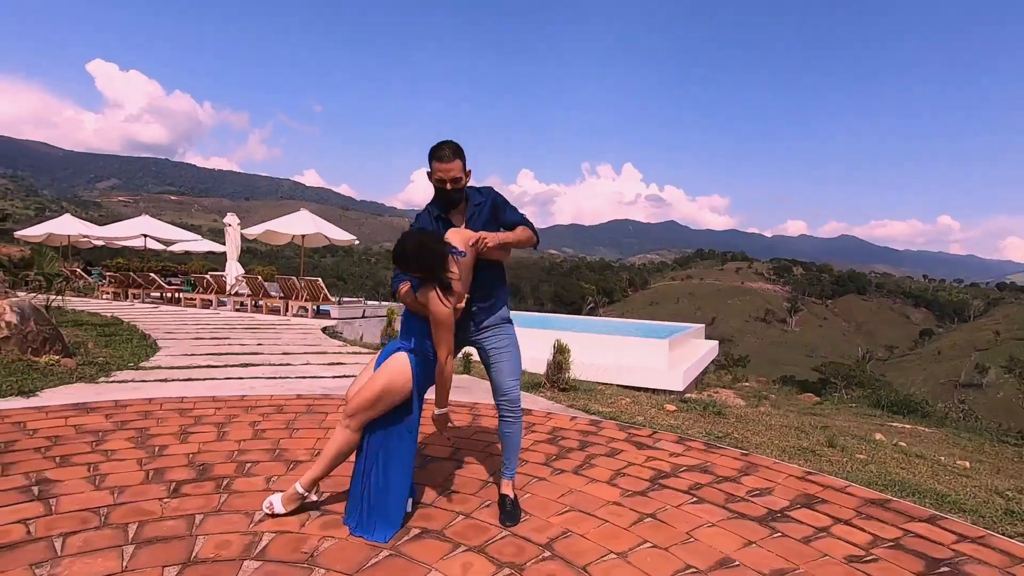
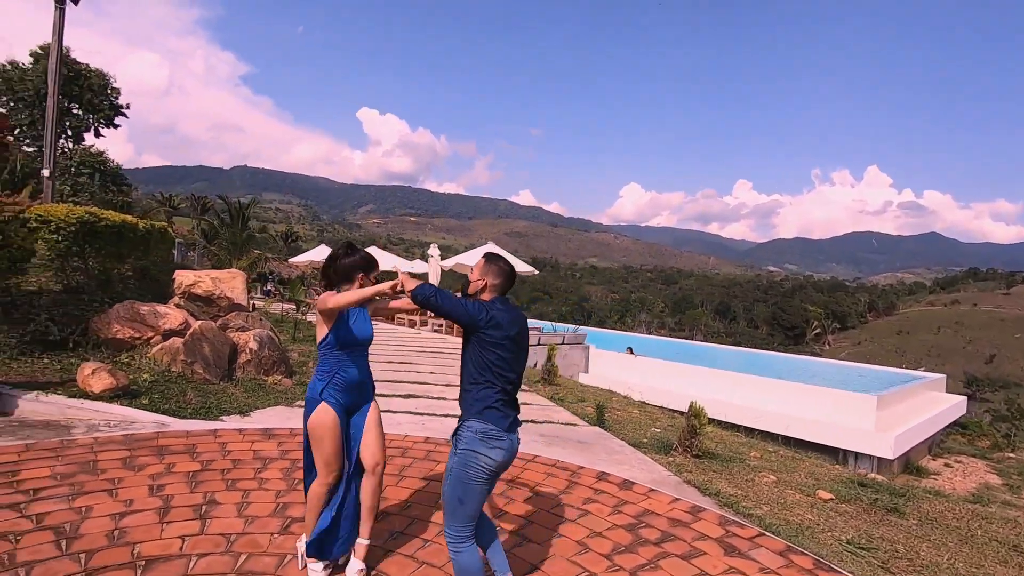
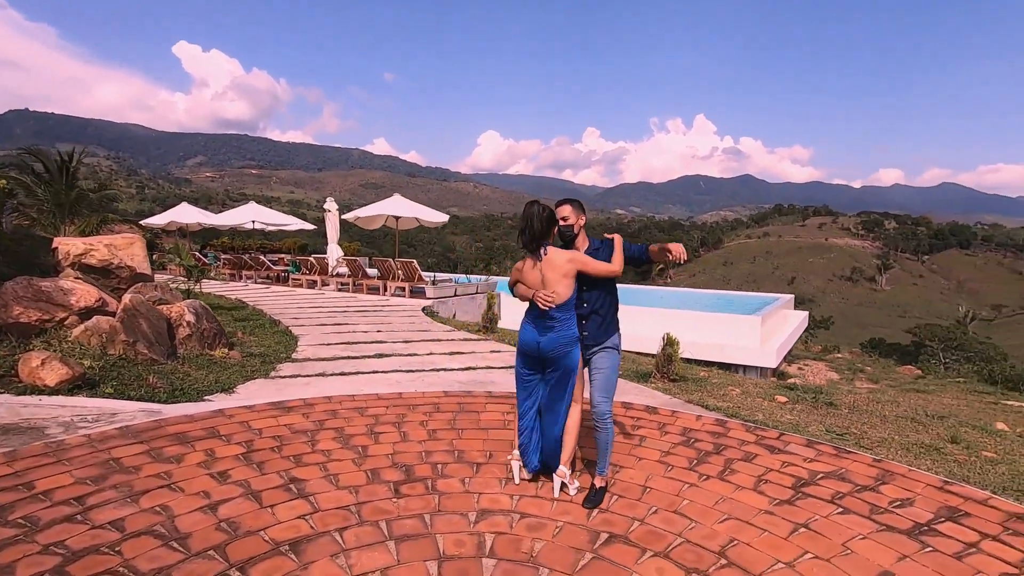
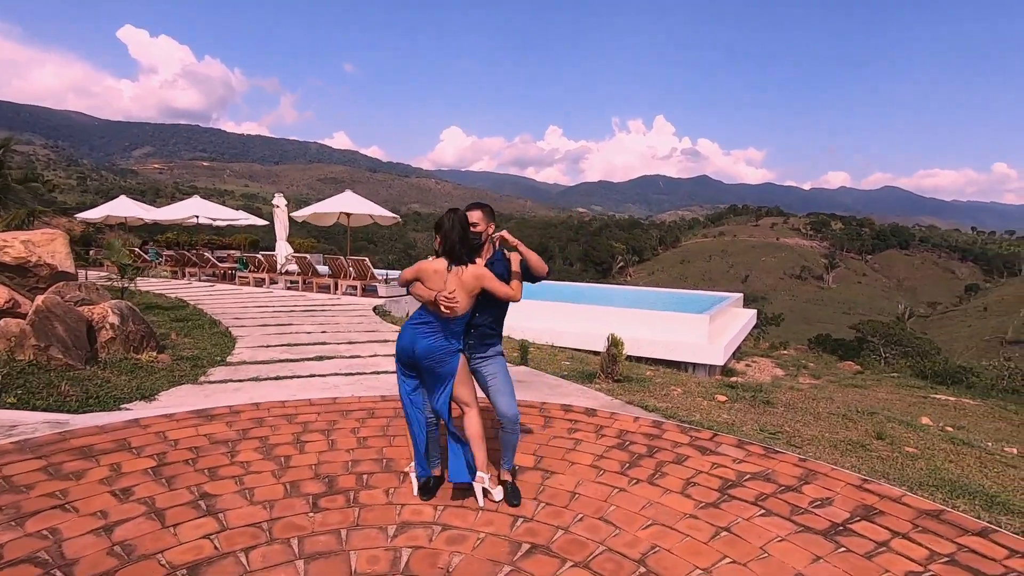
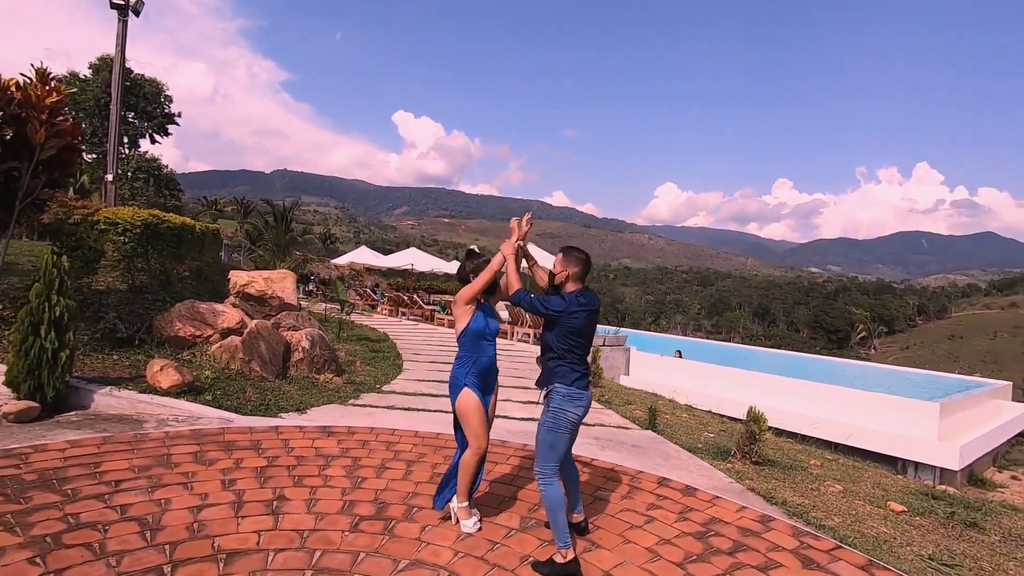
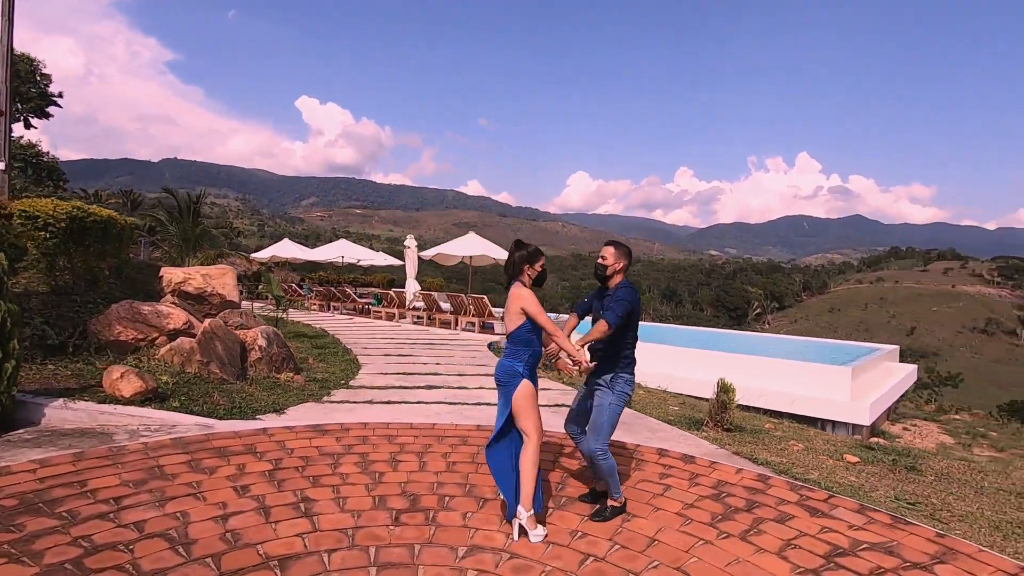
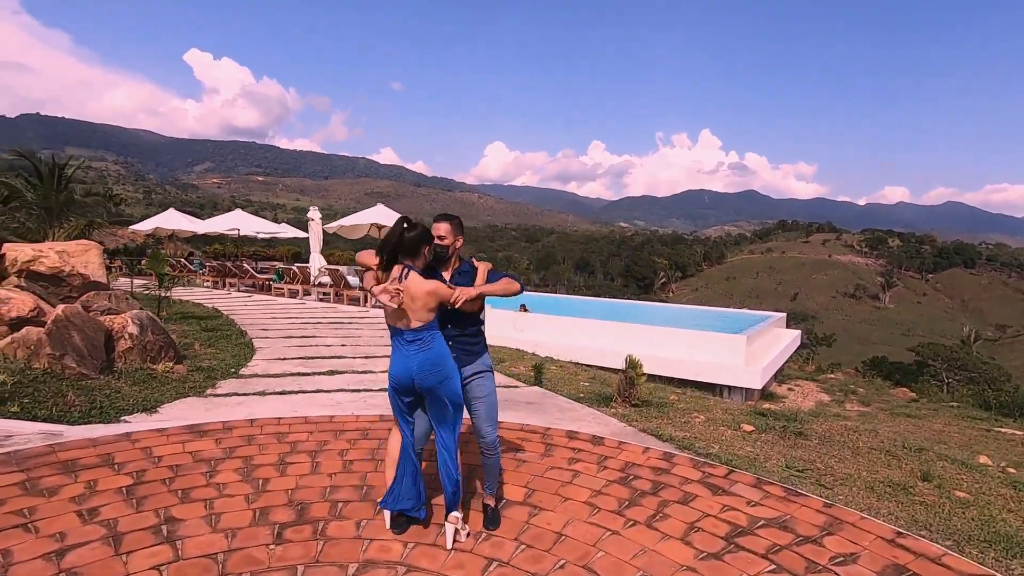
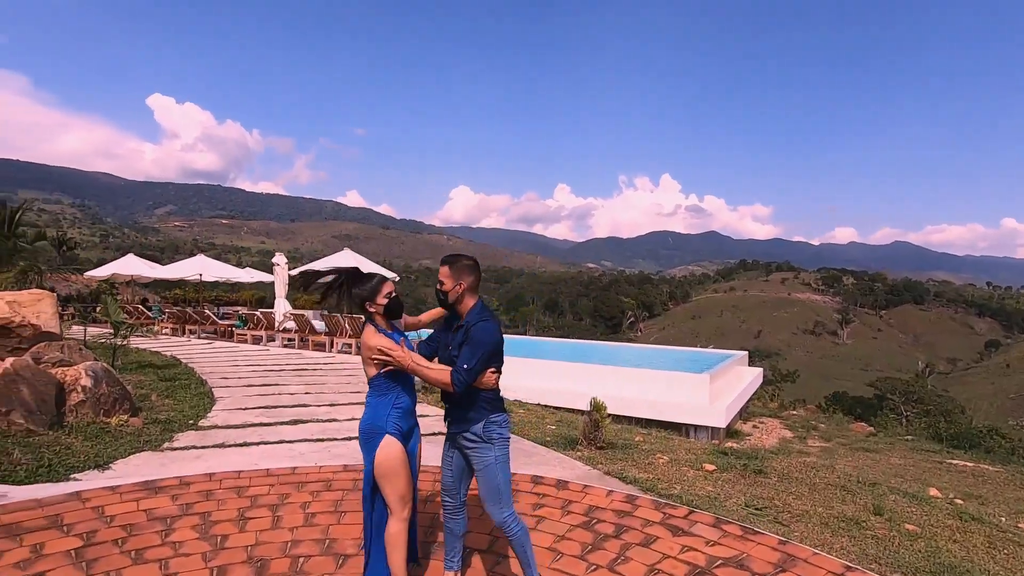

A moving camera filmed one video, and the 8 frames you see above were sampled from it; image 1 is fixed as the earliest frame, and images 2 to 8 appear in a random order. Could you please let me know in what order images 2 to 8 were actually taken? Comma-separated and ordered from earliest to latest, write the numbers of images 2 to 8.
8, 2, 5, 6, 3, 4, 7
